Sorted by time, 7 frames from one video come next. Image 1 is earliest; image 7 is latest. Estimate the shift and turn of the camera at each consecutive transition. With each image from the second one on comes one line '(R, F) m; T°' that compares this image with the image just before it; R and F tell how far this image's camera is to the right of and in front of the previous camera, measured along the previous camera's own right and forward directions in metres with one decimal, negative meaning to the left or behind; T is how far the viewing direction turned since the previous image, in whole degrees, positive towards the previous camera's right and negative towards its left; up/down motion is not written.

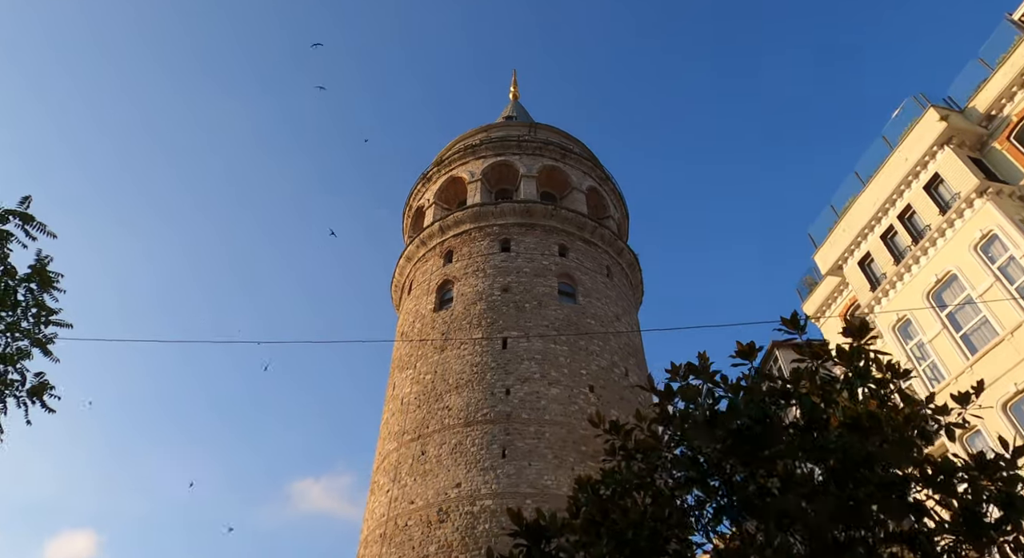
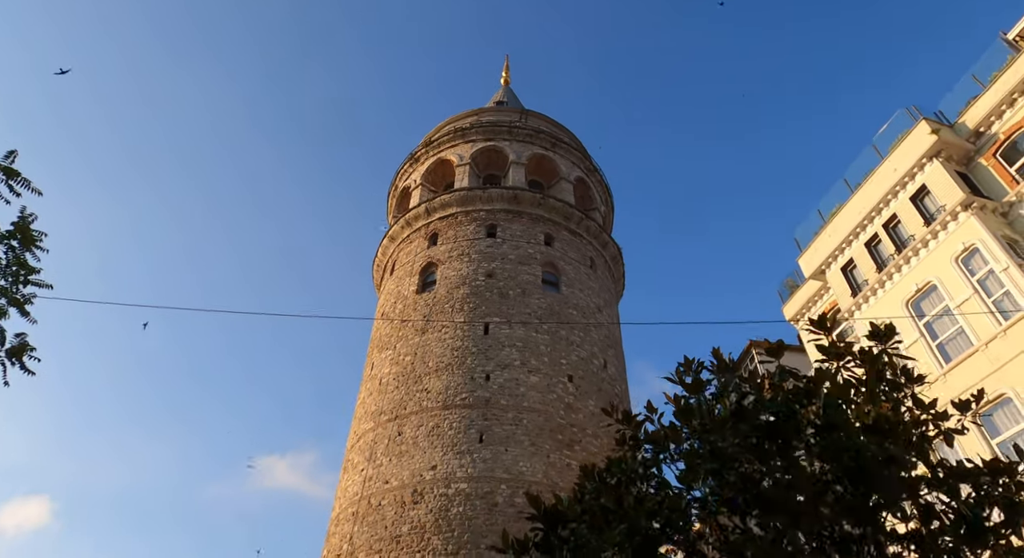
(-0.2, 0.0) m; +2°
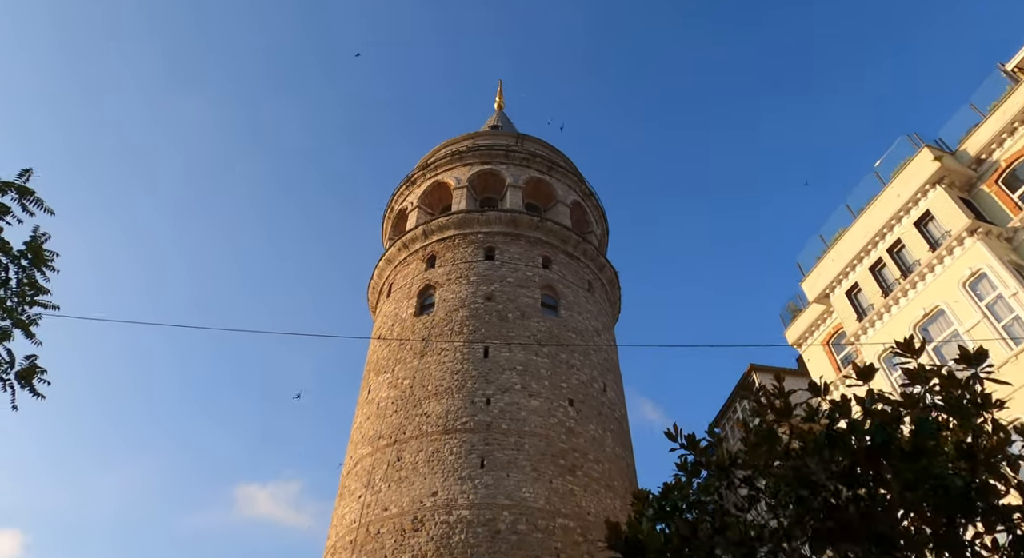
(-0.4, +0.1) m; +1°
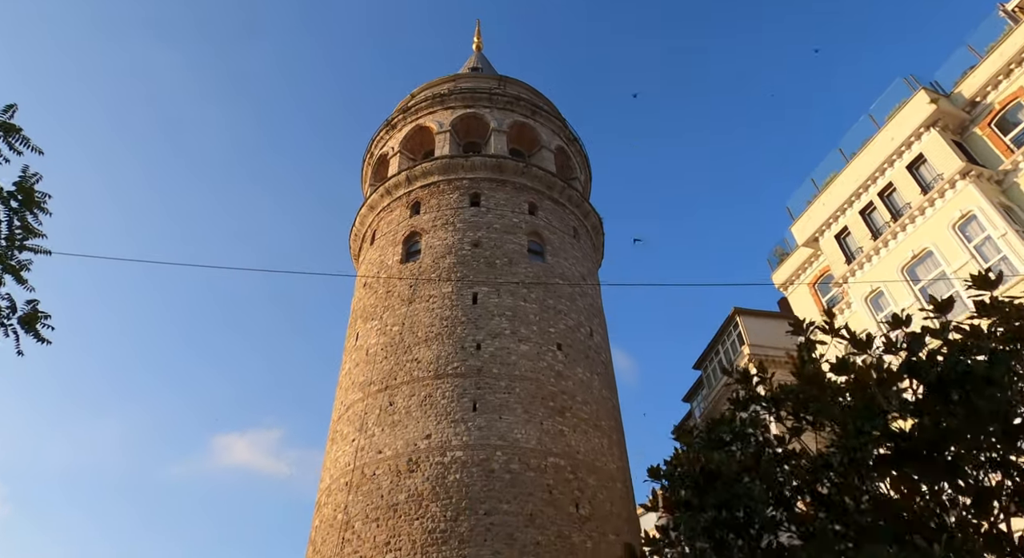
(-0.4, 0.0) m; +2°
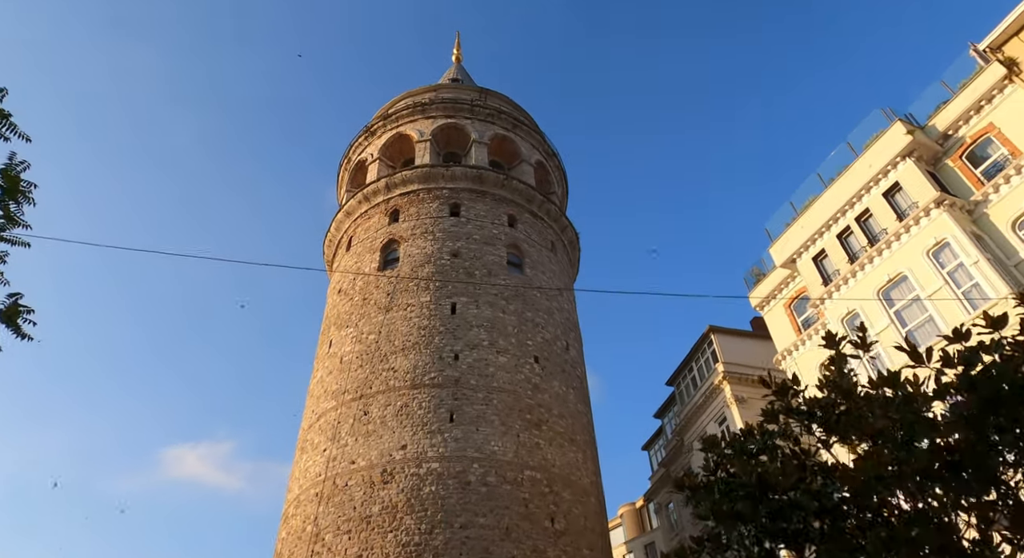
(-0.4, 0.0) m; +3°
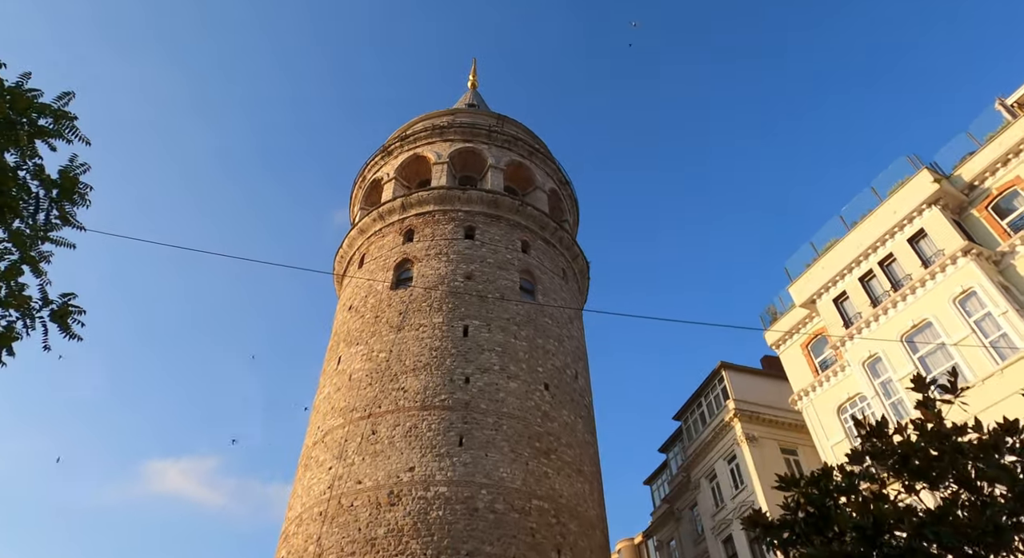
(-0.6, 0.0) m; 0°
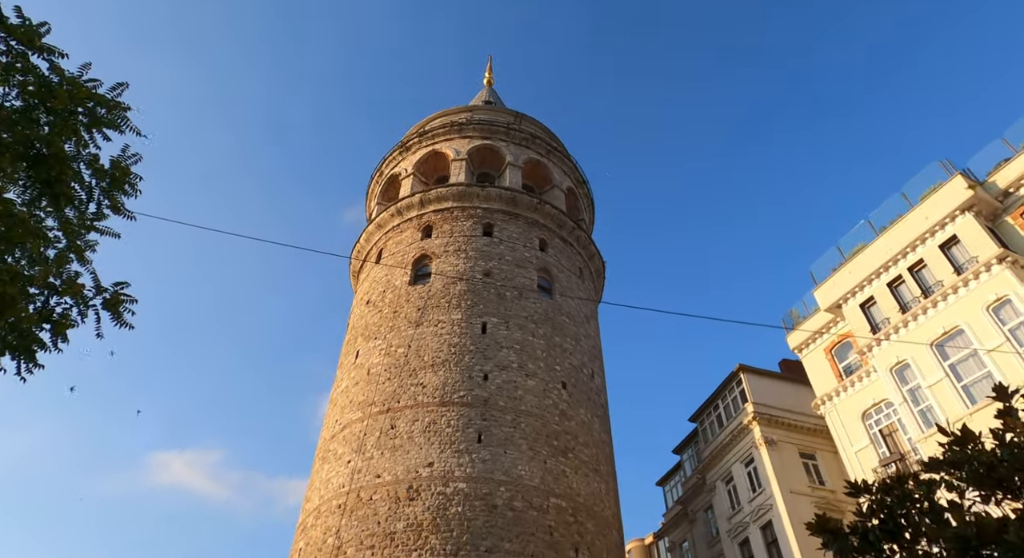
(-0.4, 0.0) m; 0°
